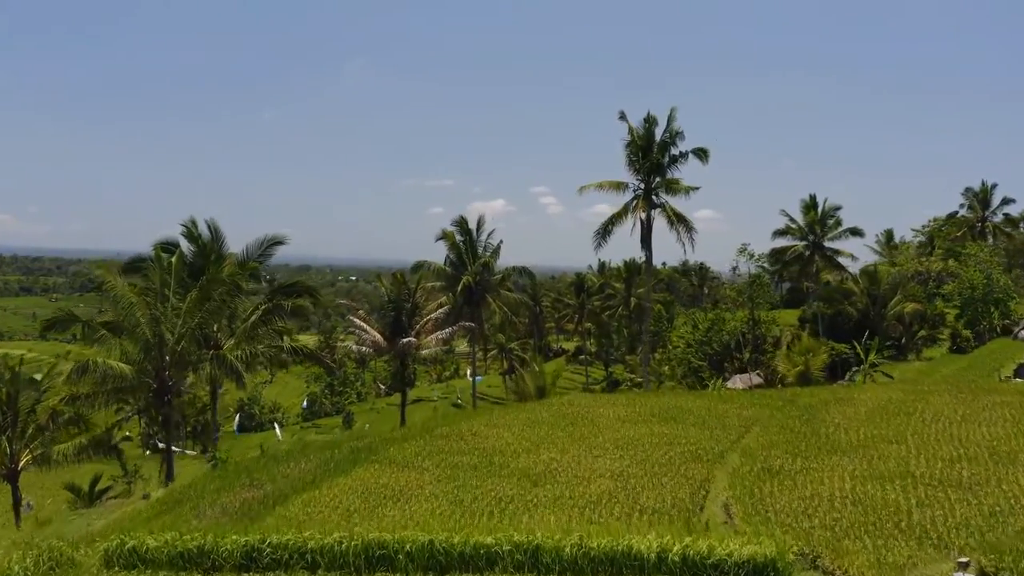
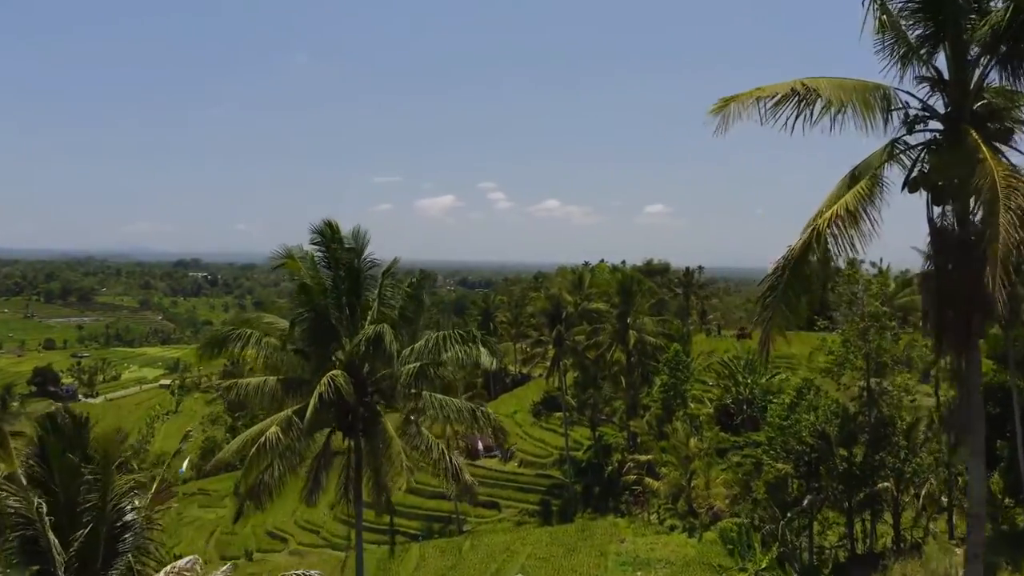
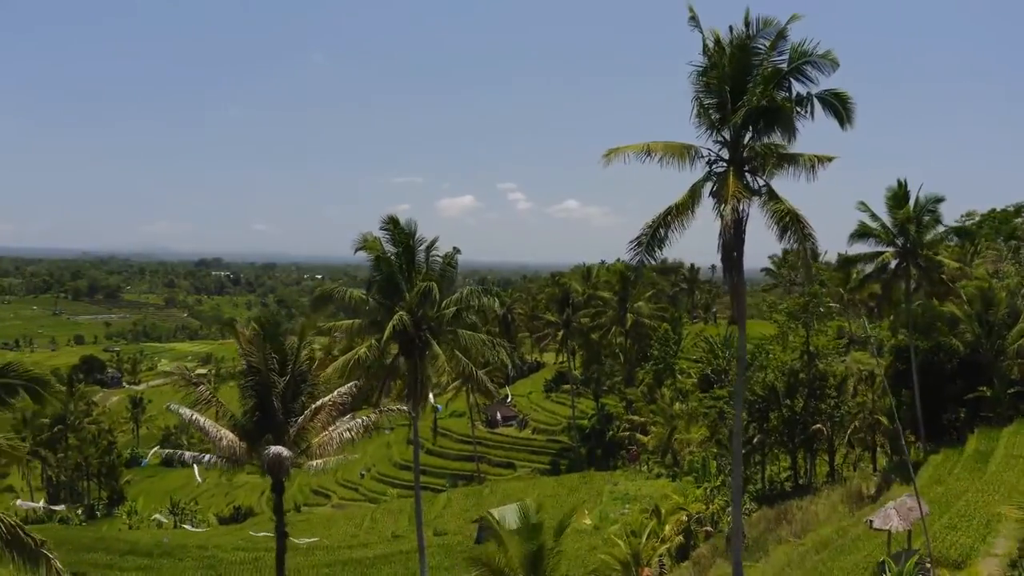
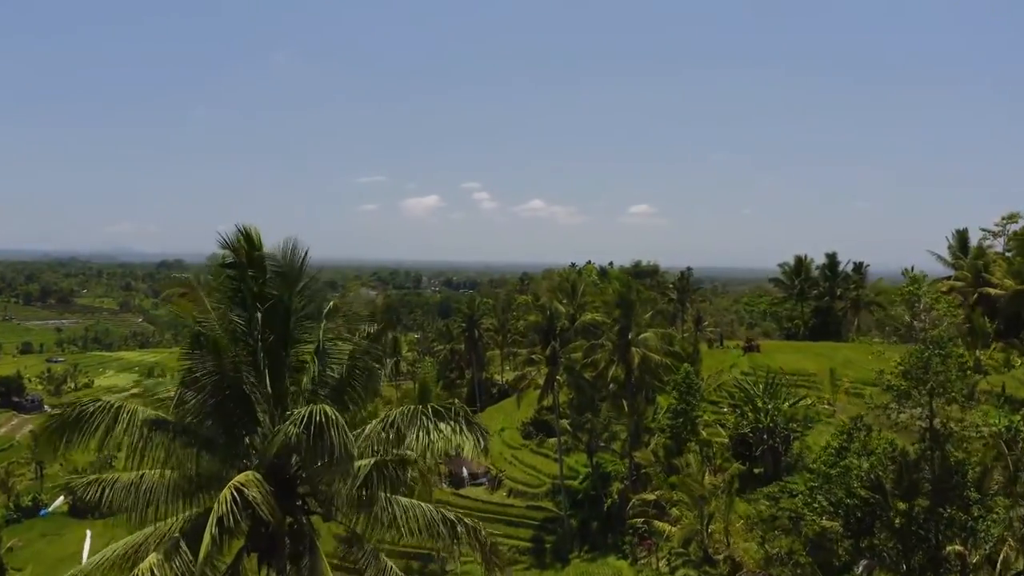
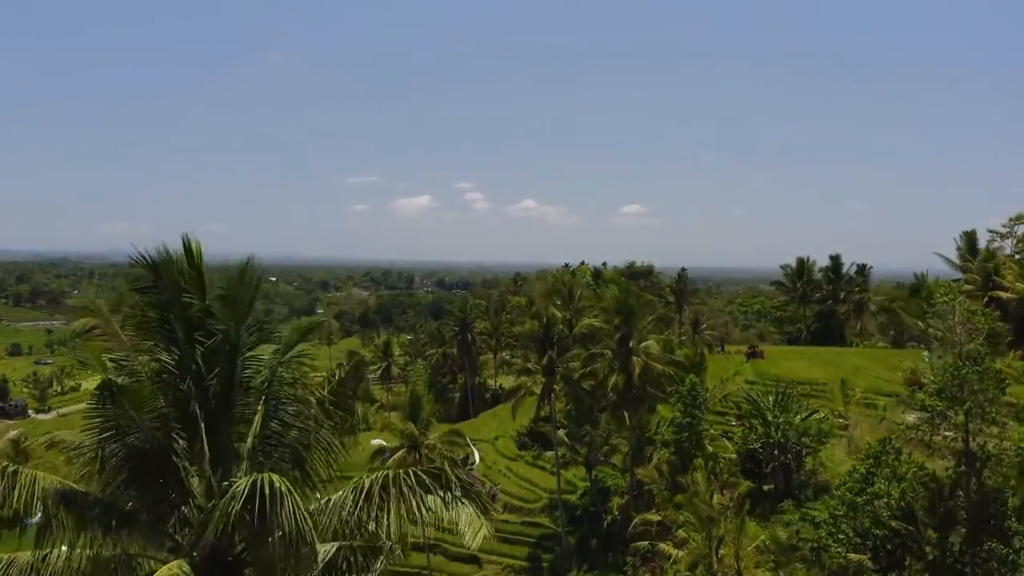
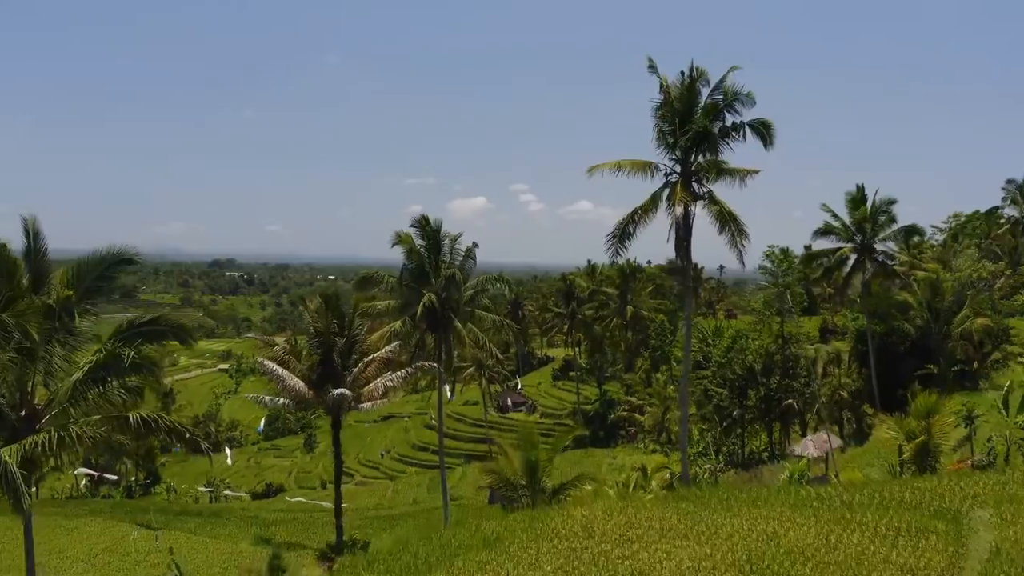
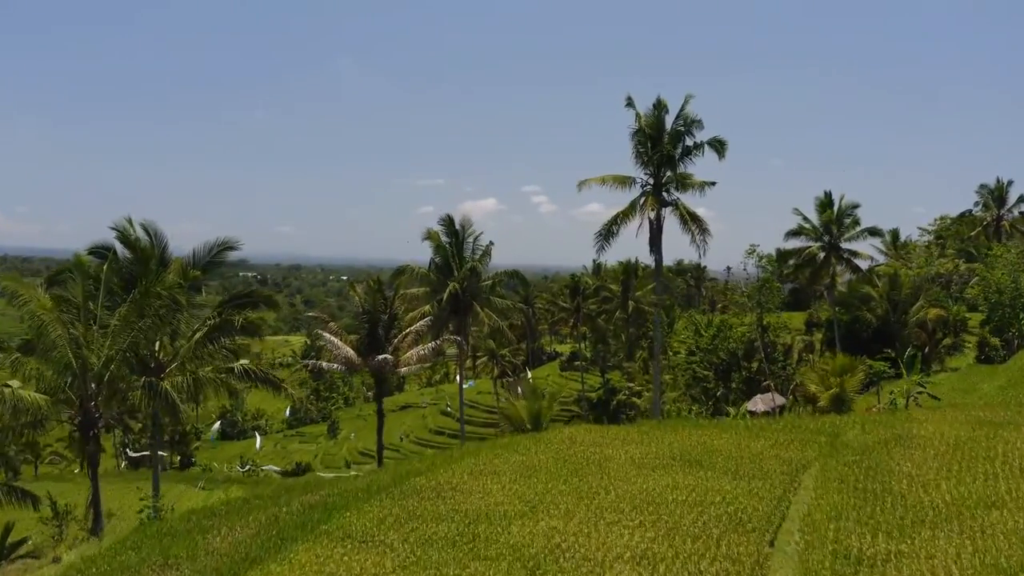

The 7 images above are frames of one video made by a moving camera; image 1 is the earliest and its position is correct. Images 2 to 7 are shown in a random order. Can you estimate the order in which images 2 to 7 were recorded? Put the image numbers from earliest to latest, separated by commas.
7, 6, 3, 2, 4, 5
